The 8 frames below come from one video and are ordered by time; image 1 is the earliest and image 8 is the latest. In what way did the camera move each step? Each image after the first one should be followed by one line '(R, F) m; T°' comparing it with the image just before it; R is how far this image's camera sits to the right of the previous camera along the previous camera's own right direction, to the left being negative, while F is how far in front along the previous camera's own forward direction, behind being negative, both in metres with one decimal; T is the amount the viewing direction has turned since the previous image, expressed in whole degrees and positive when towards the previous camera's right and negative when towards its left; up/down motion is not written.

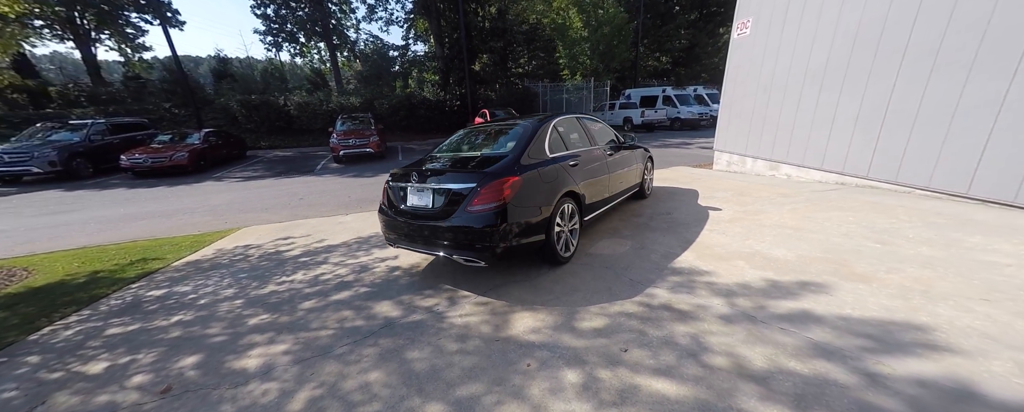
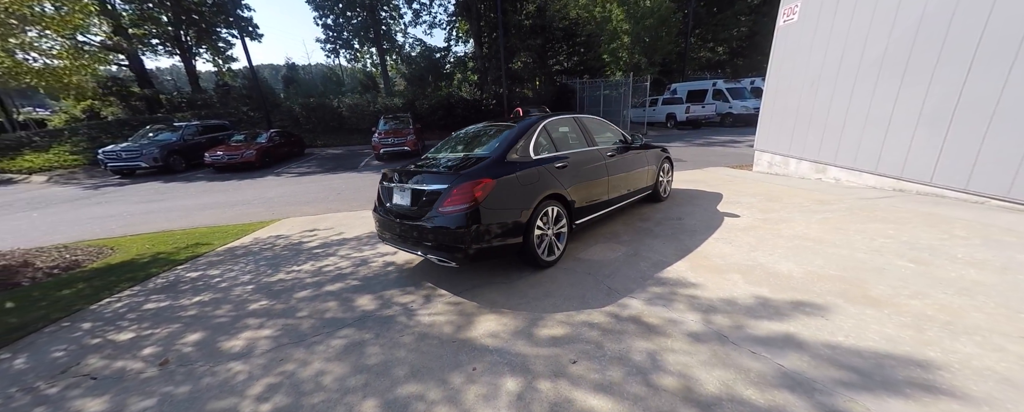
(+0.7, 0.0) m; -8°
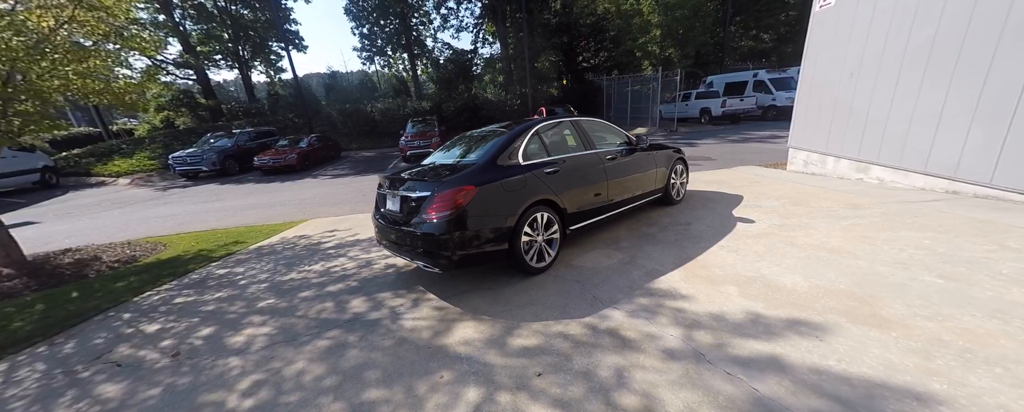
(+0.5, 0.0) m; -6°
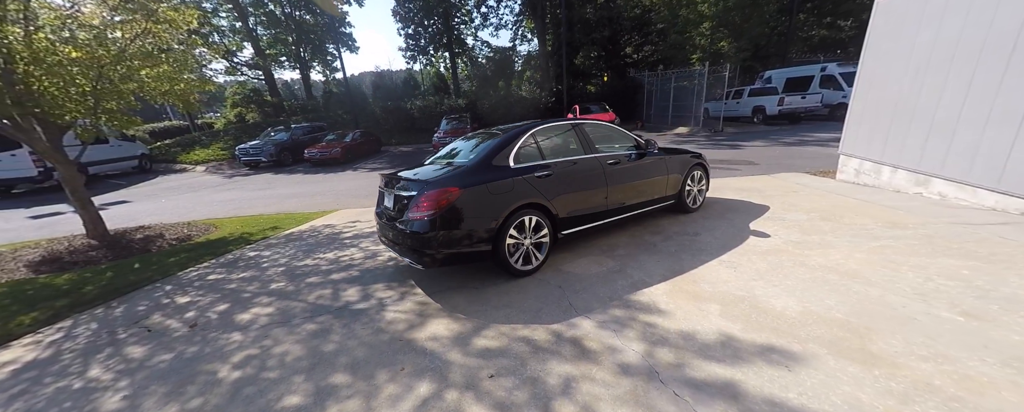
(+0.6, 0.0) m; -7°
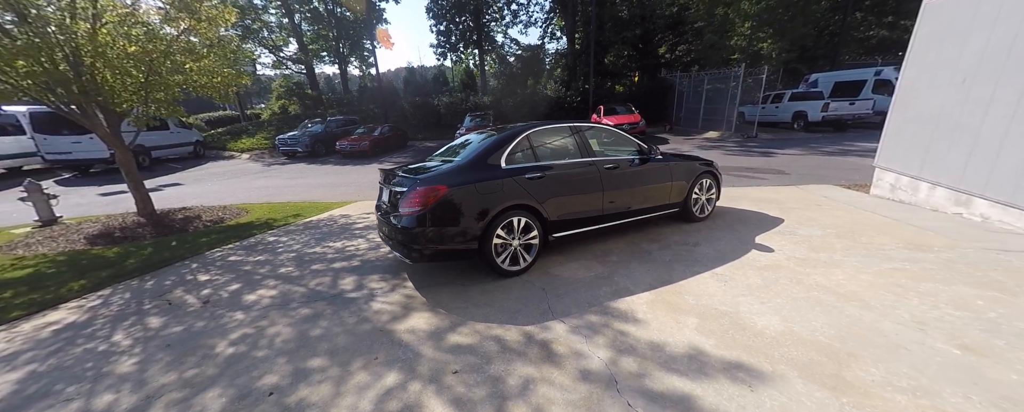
(+0.4, 0.0) m; -5°
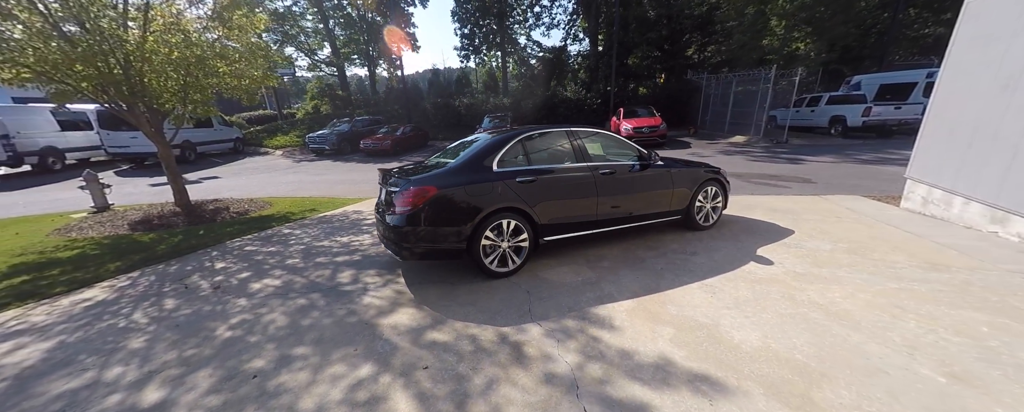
(+0.4, 0.0) m; -4°
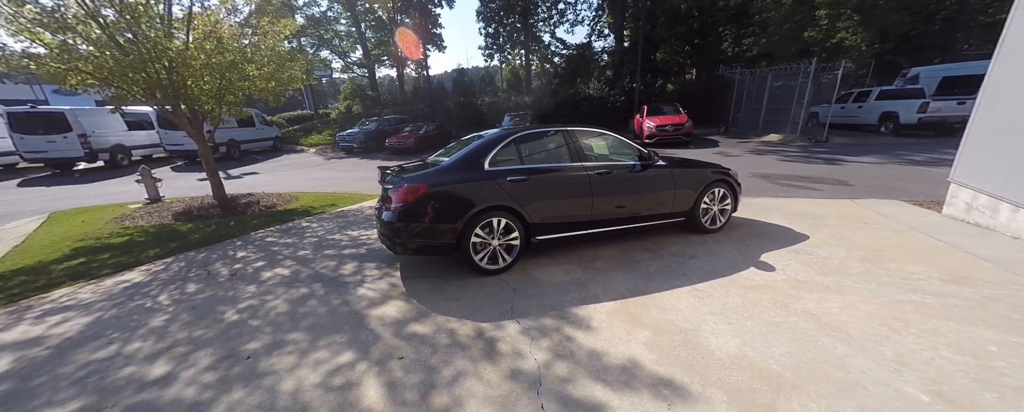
(+0.4, 0.0) m; -5°
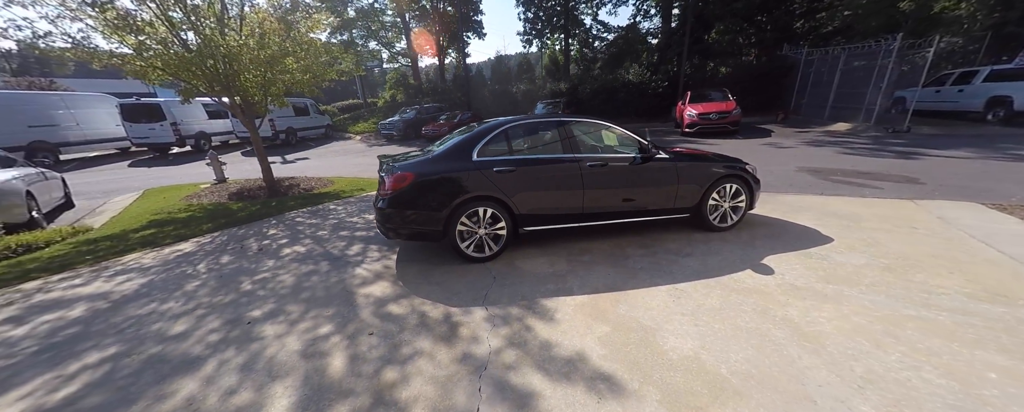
(+0.6, 0.0) m; -8°
